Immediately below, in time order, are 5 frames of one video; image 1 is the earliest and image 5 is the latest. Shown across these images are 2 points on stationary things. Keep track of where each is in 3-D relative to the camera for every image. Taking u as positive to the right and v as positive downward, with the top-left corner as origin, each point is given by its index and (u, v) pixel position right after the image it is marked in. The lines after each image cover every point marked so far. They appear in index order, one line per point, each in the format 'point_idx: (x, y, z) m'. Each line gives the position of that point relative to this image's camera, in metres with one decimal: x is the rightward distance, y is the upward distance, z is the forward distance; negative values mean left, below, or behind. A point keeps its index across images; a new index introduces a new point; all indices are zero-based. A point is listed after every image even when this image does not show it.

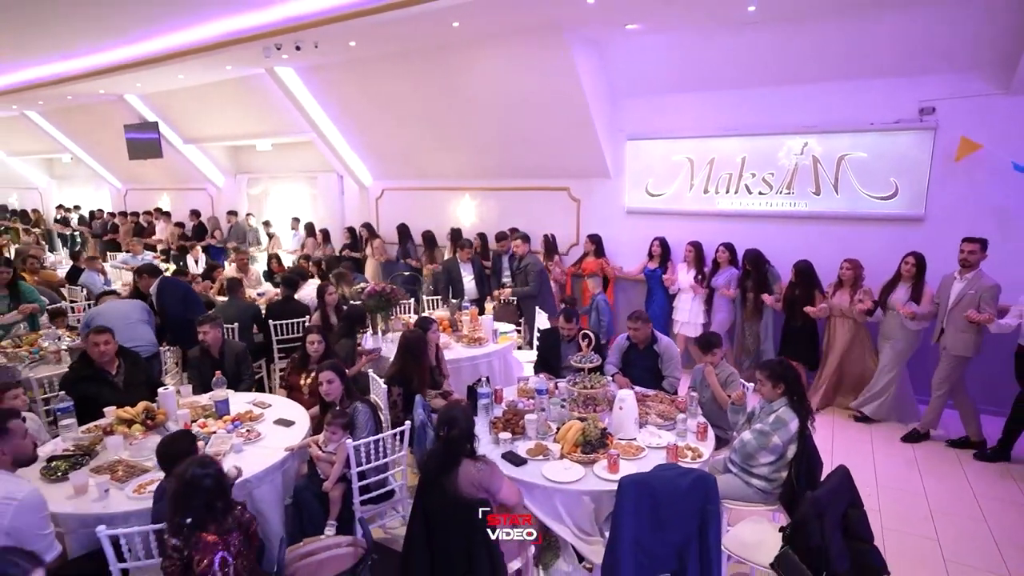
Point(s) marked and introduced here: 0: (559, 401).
0: (+0.3, -0.7, +3.3) m
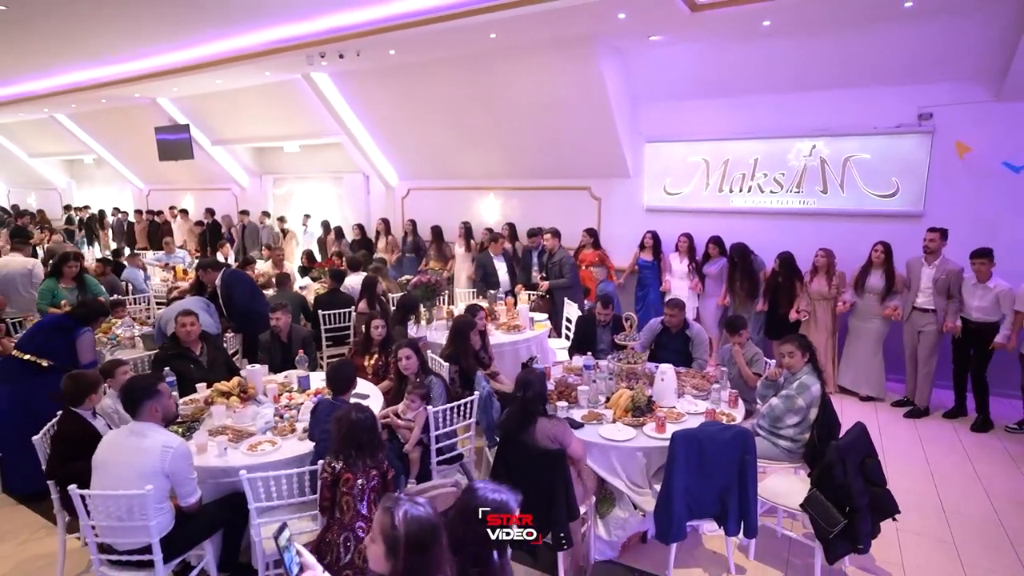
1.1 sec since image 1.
0: (+0.6, -0.6, +3.7) m
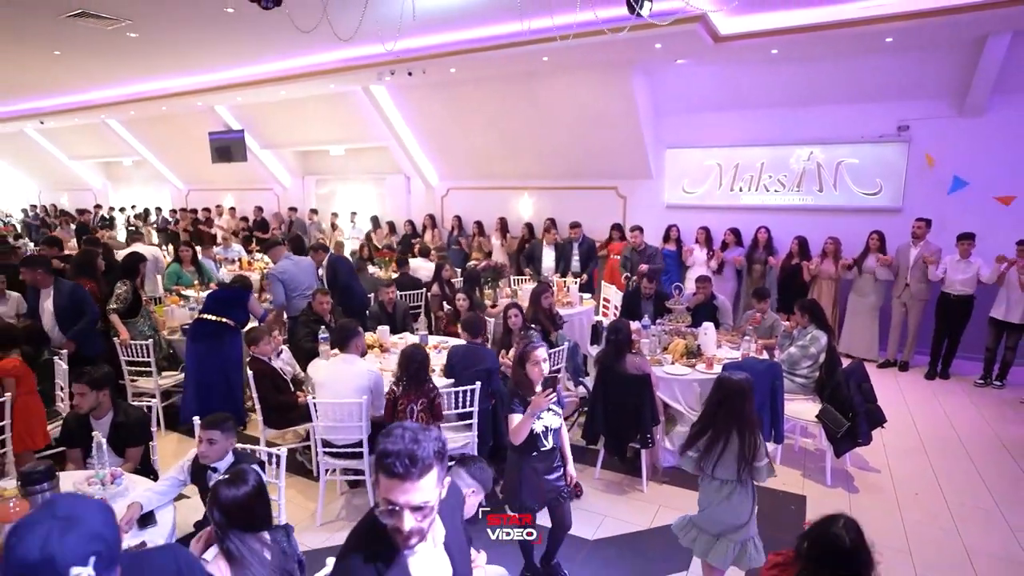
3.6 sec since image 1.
0: (+1.3, -0.4, +4.7) m
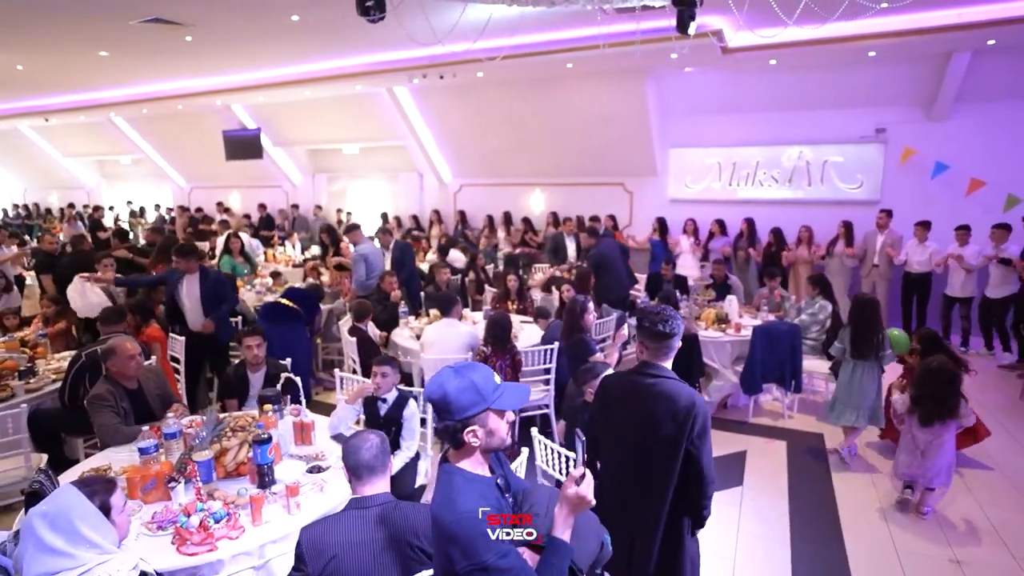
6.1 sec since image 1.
0: (+1.8, -0.2, +5.5) m
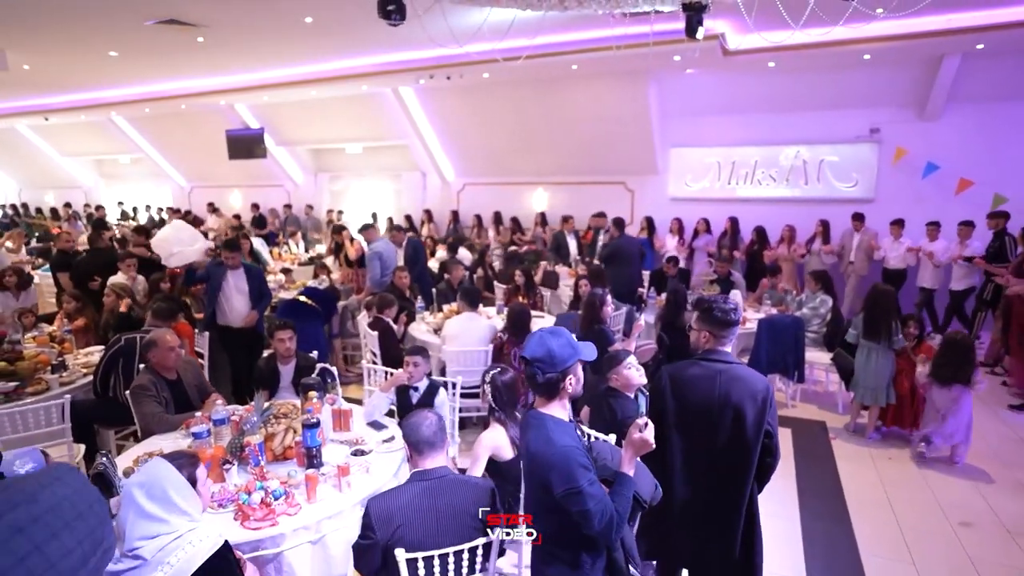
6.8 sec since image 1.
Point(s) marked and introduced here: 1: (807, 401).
0: (+1.9, -0.1, +5.7) m
1: (+2.8, -1.1, +5.2) m
